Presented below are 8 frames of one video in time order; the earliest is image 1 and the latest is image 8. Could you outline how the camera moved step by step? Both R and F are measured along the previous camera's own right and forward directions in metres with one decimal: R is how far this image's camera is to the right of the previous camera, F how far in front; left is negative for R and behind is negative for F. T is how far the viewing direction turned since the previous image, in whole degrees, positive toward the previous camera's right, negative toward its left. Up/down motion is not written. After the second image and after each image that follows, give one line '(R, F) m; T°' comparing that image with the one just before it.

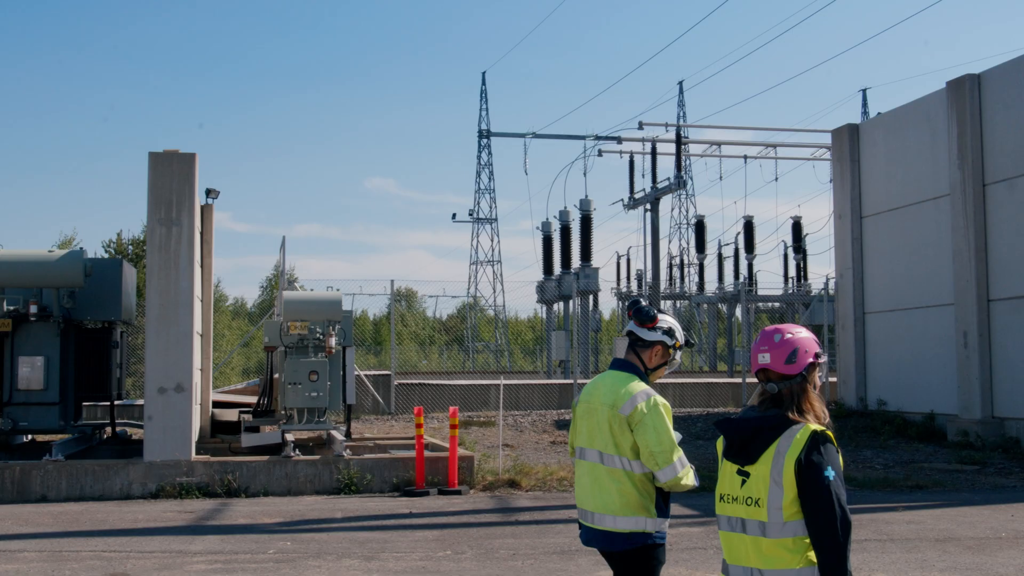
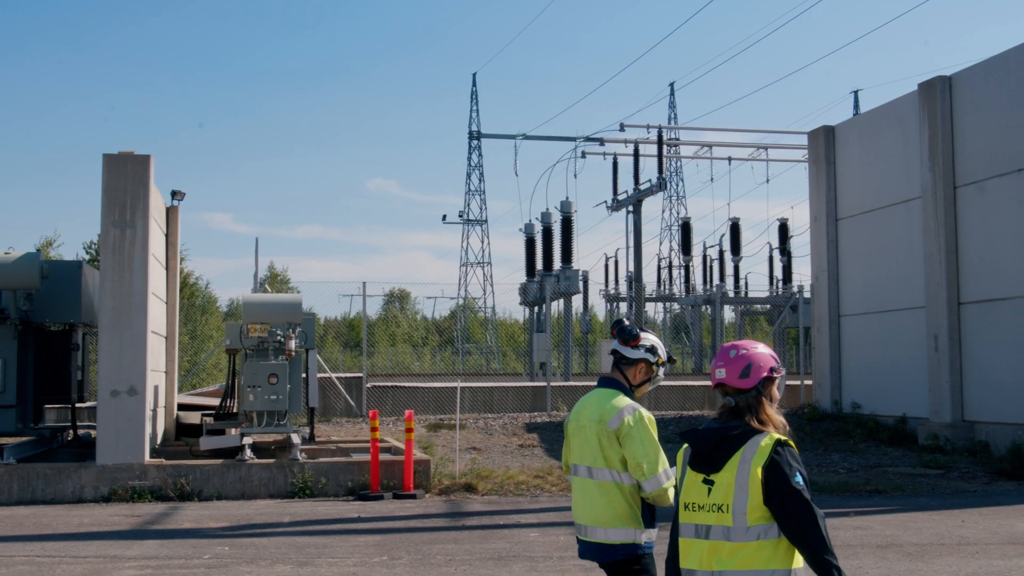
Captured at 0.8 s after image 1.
(+0.4, +0.1) m; 0°
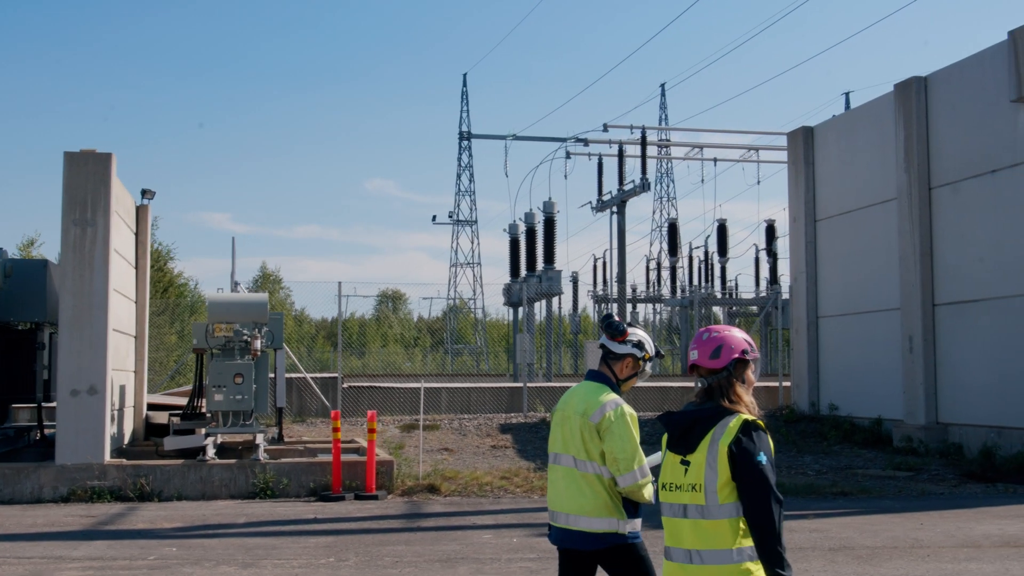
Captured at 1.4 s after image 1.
(+0.3, +0.1) m; 0°
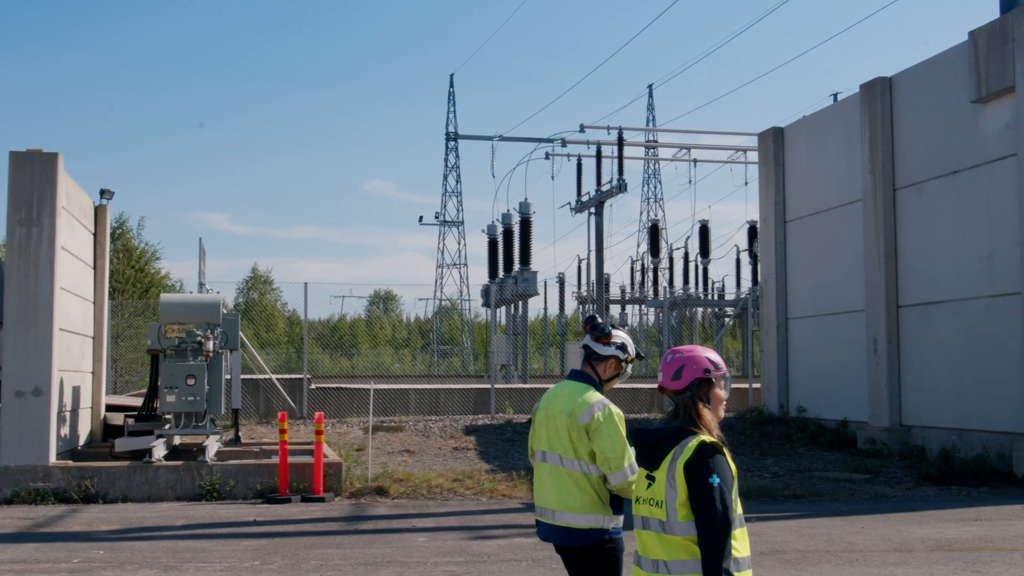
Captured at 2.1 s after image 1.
(+0.5, +0.1) m; 0°
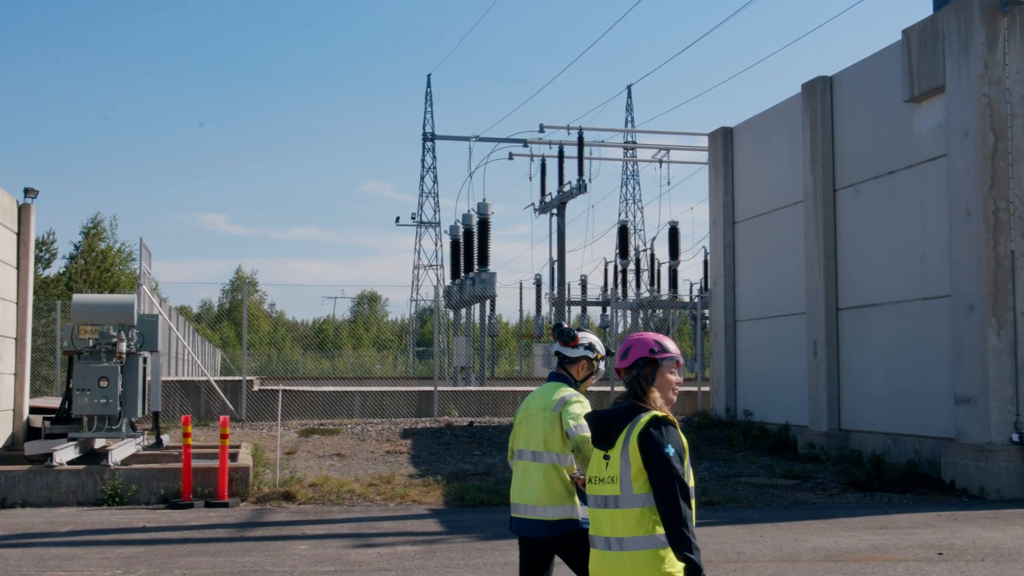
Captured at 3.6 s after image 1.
(+0.8, +0.2) m; 0°
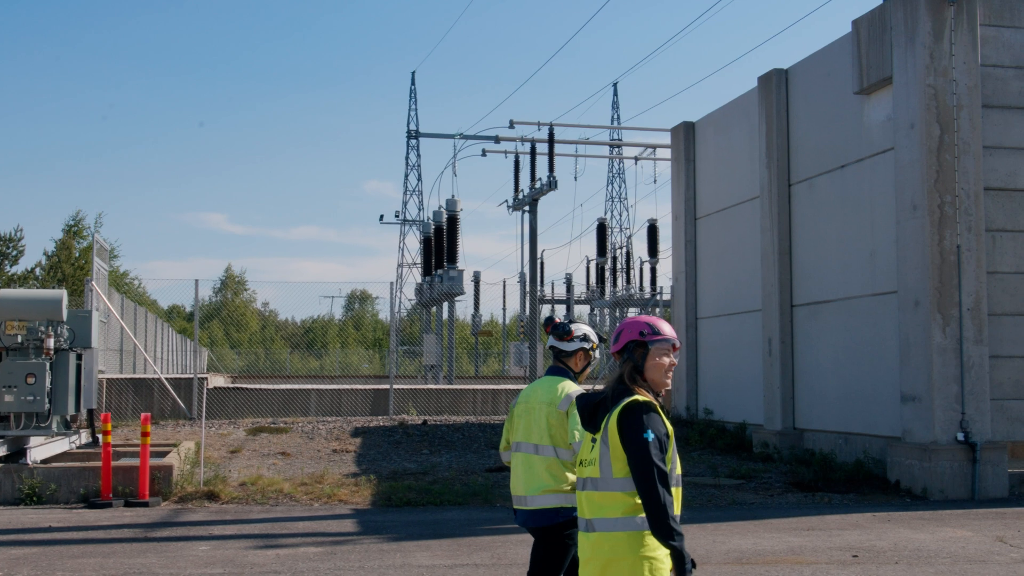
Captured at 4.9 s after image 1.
(+0.7, +0.3) m; 0°
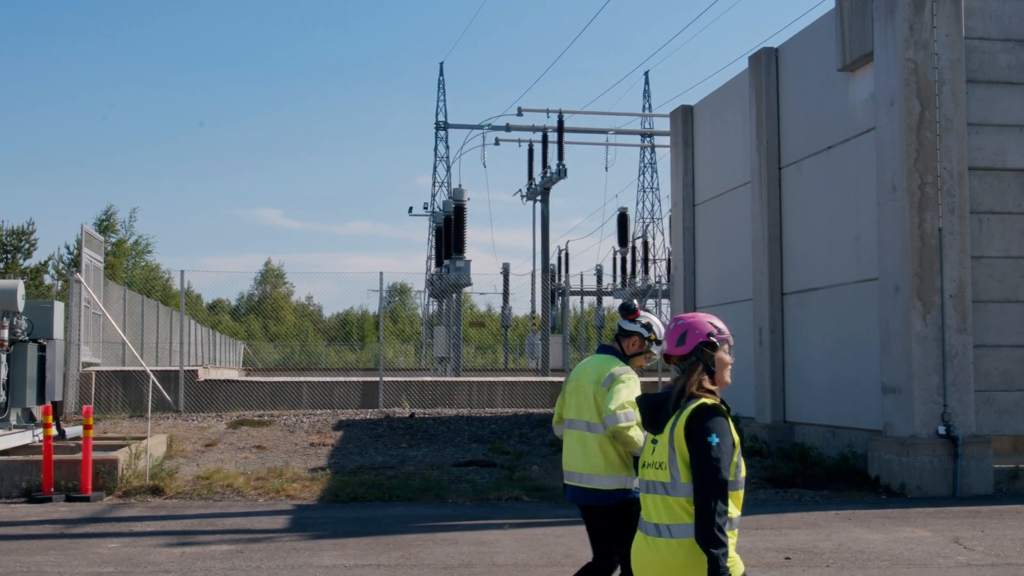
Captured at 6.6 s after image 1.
(+0.9, +0.5) m; -3°
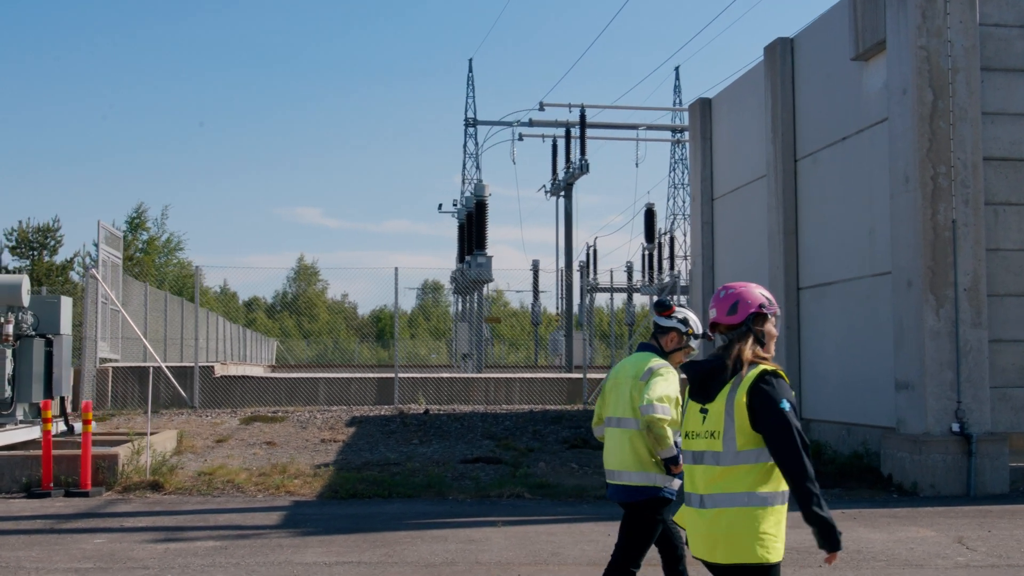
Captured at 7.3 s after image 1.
(+0.3, +0.2) m; -2°
